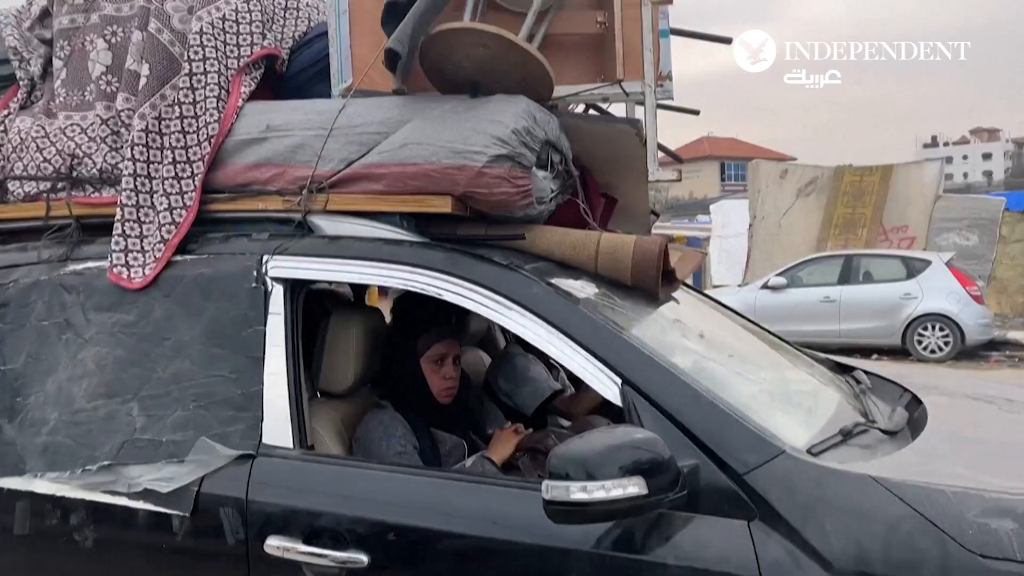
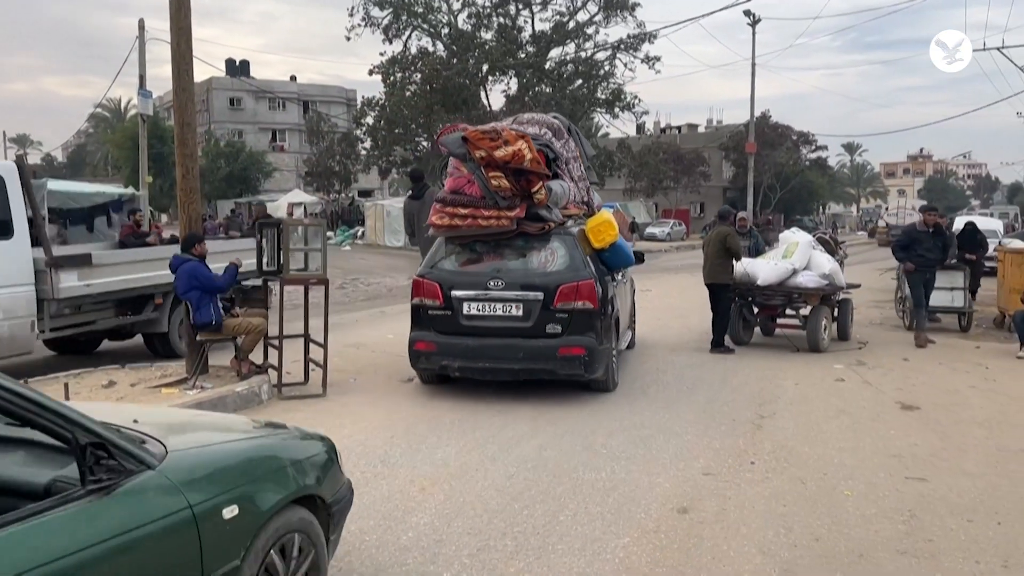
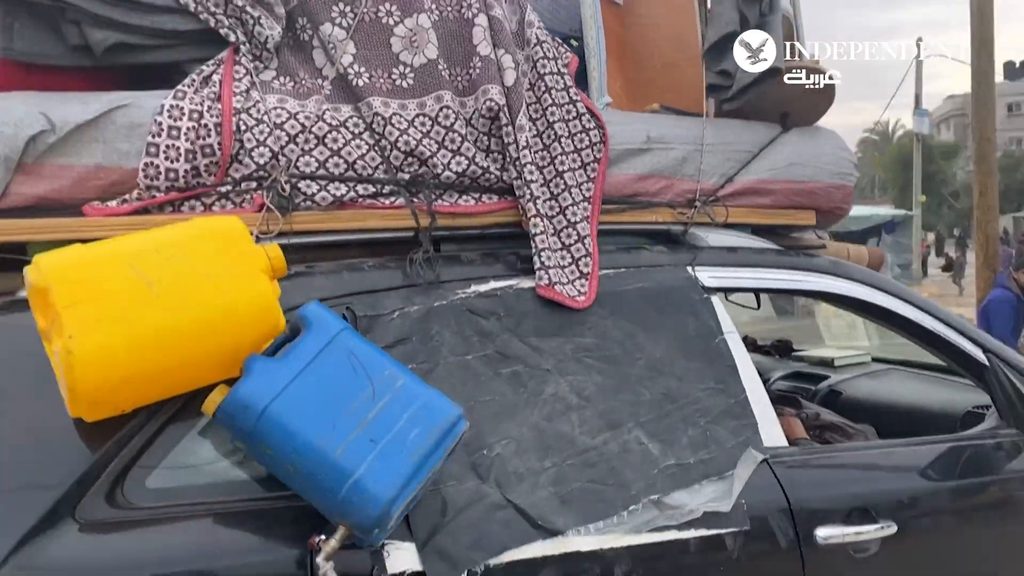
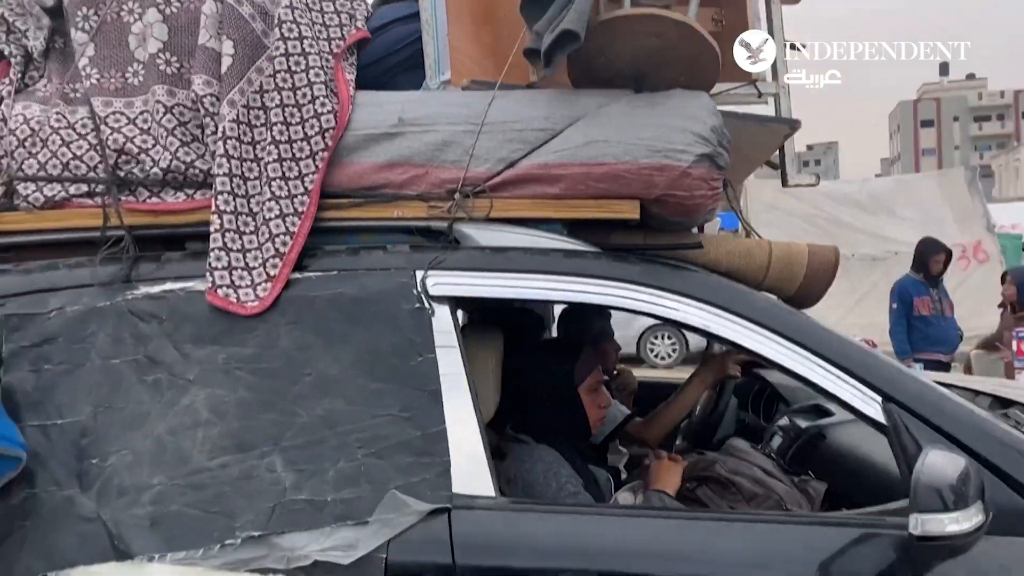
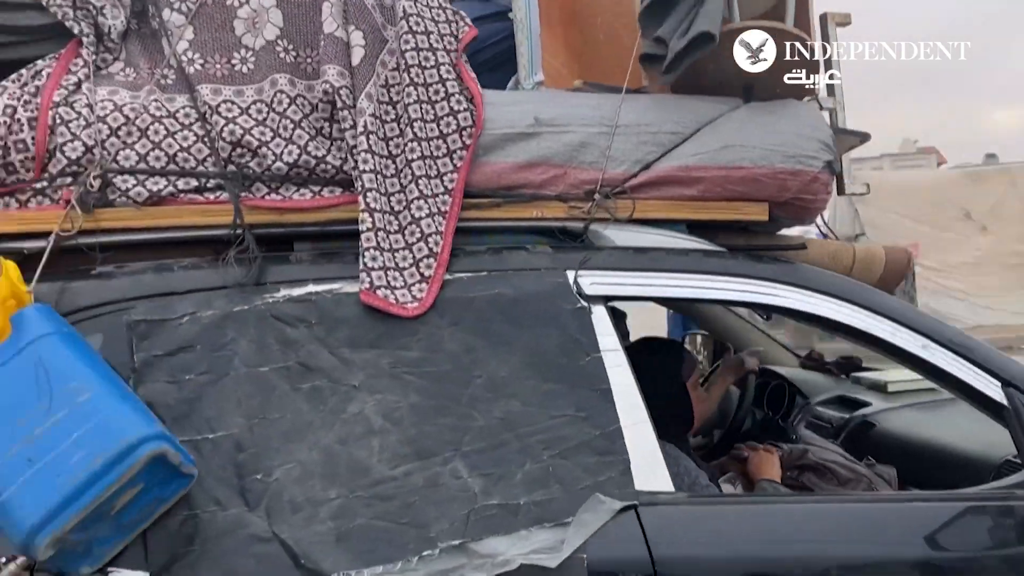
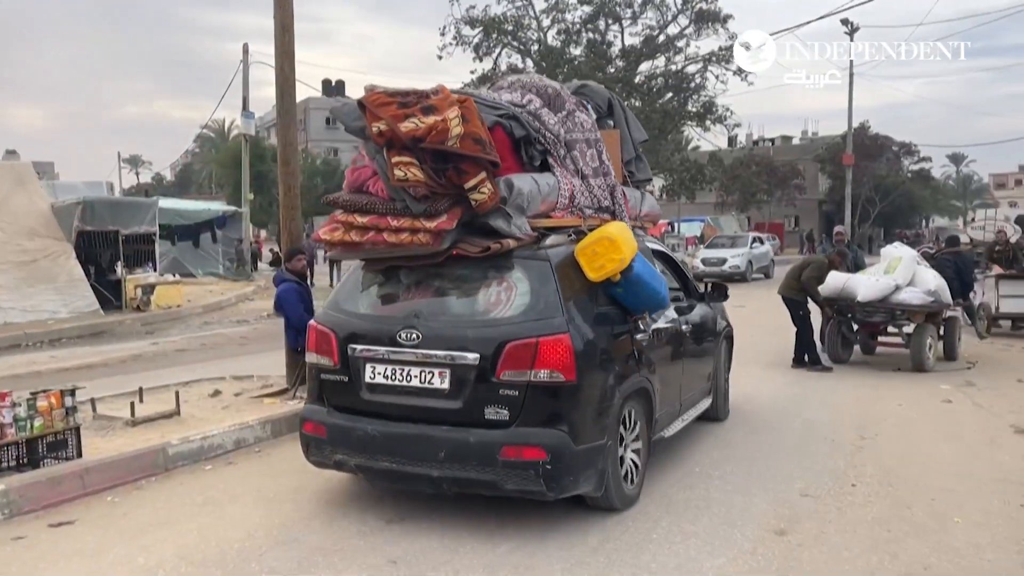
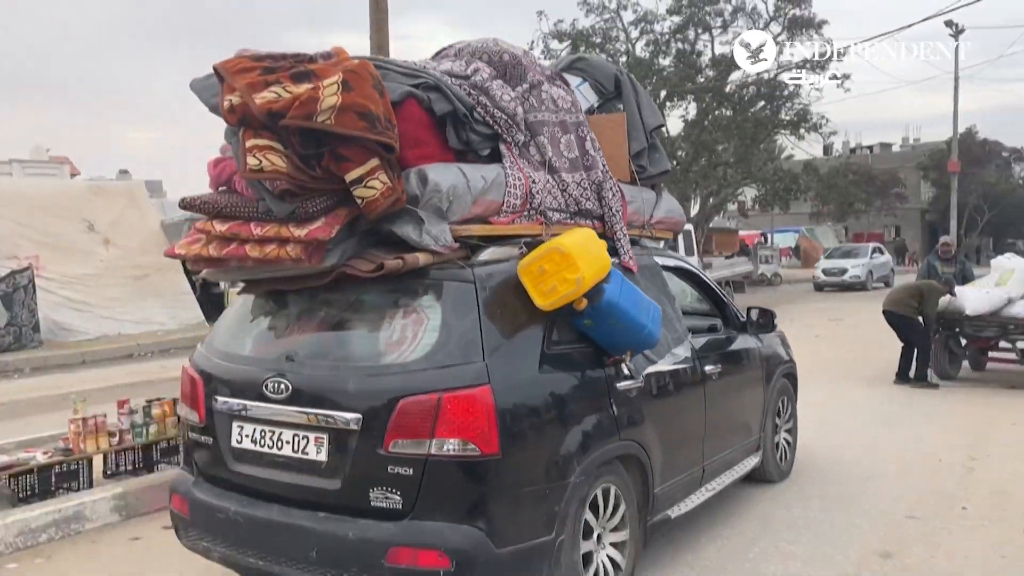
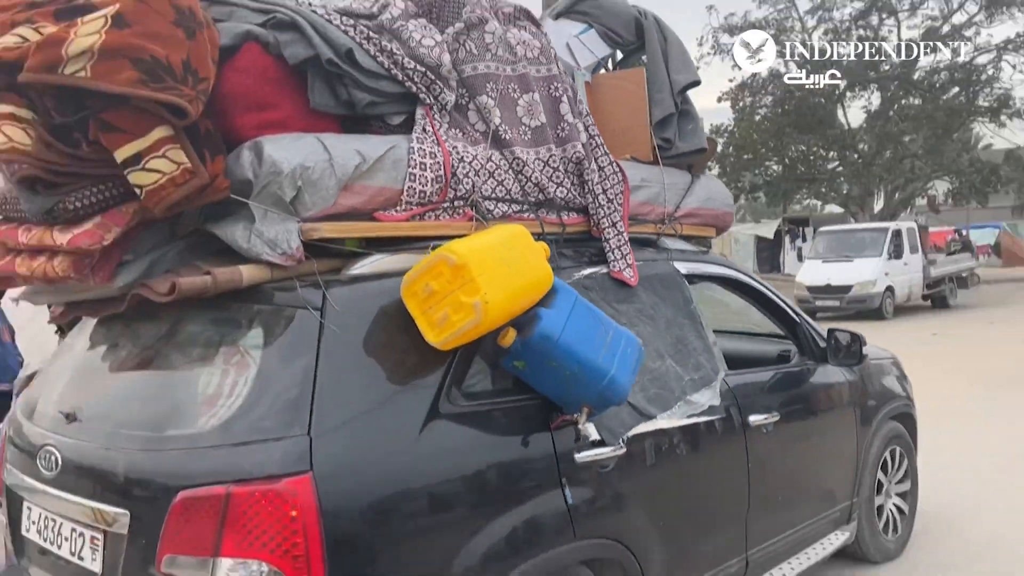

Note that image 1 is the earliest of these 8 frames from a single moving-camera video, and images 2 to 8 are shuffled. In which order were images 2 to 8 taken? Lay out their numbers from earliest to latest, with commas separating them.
4, 5, 3, 8, 7, 6, 2
